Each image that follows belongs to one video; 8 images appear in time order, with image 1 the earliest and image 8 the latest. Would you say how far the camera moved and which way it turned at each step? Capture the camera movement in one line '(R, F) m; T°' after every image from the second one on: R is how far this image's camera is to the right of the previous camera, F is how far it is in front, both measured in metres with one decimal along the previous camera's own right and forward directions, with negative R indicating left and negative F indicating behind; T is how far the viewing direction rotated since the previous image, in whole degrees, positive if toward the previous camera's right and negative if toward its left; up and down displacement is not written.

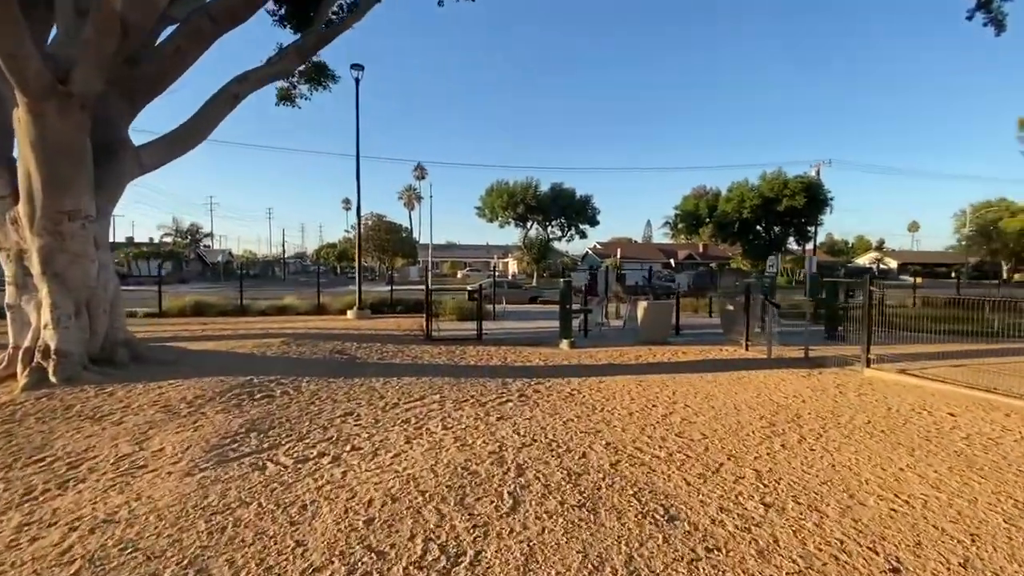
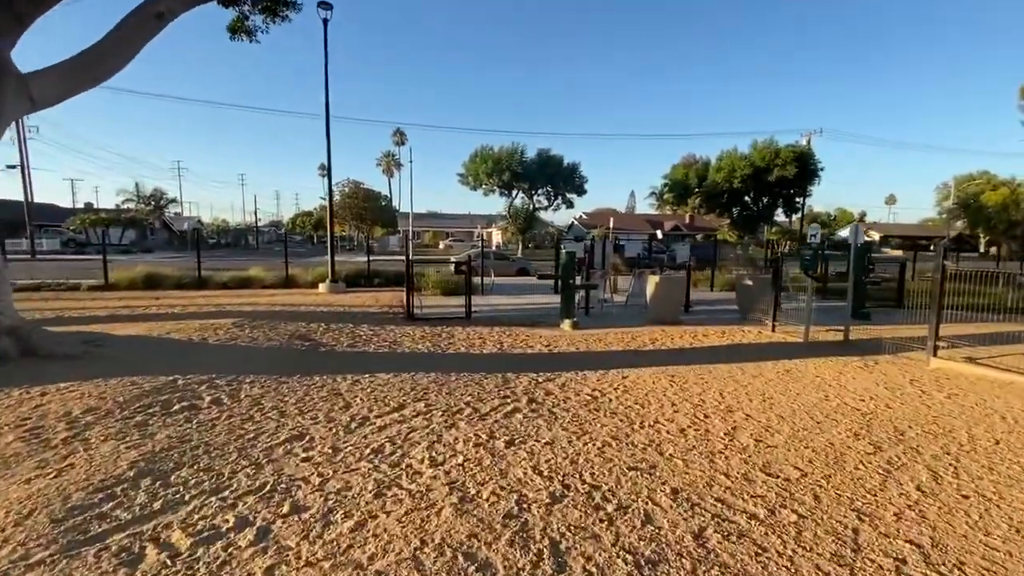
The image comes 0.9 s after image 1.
(-0.3, +1.8) m; +2°
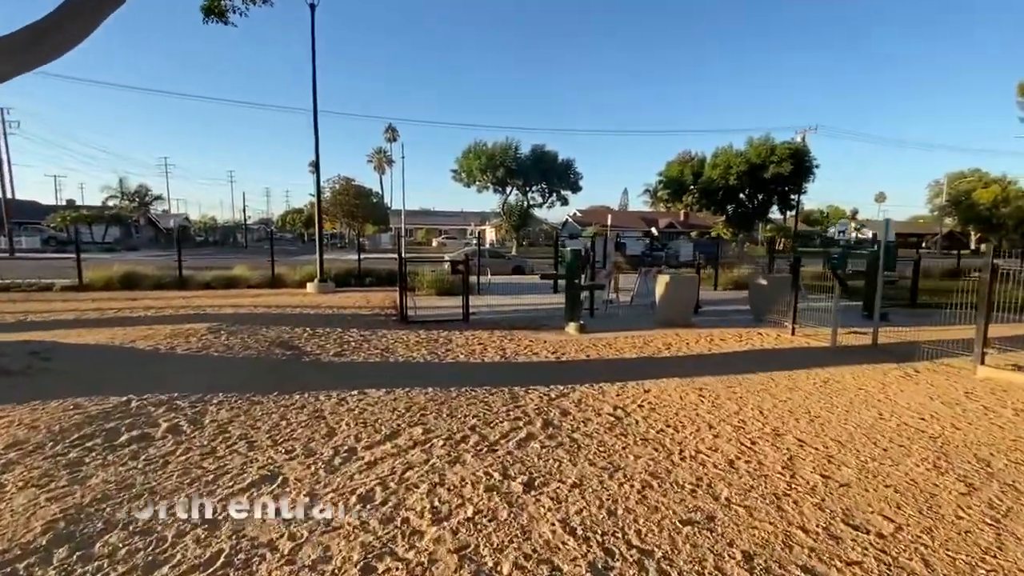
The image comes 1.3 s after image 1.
(-0.2, +0.8) m; +1°
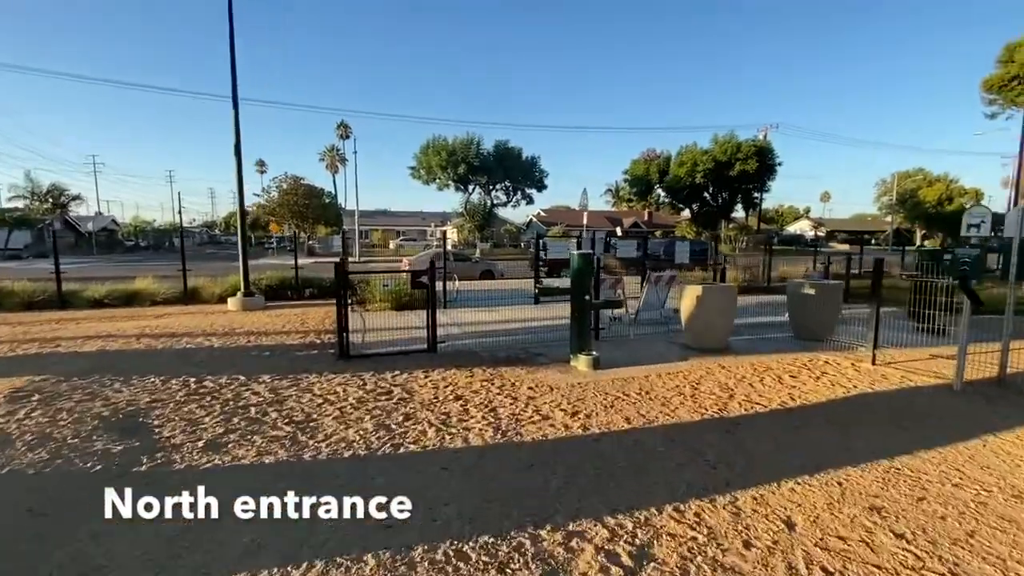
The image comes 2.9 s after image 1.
(-0.4, +3.0) m; +5°
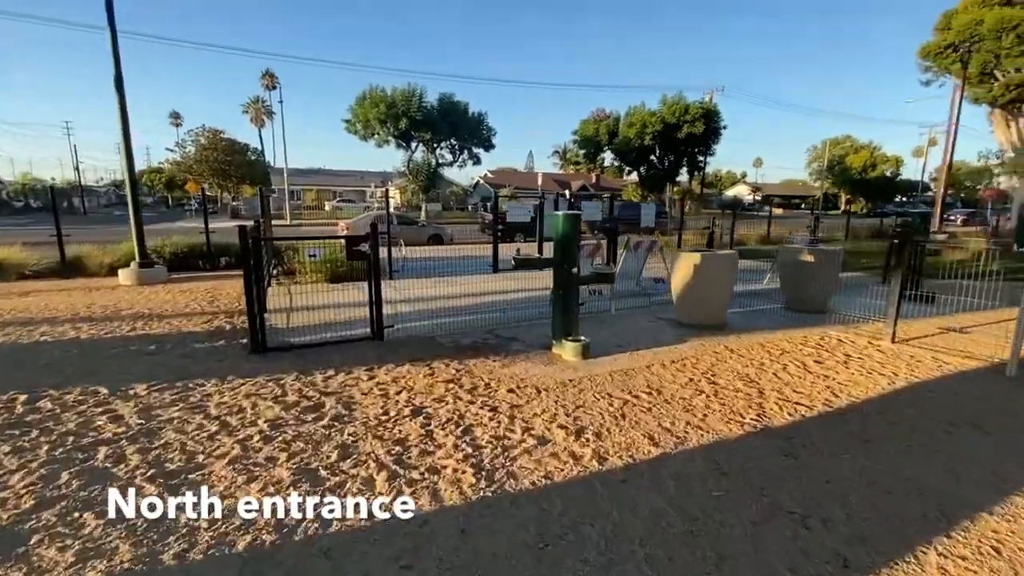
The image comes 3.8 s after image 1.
(-0.3, +1.7) m; +6°
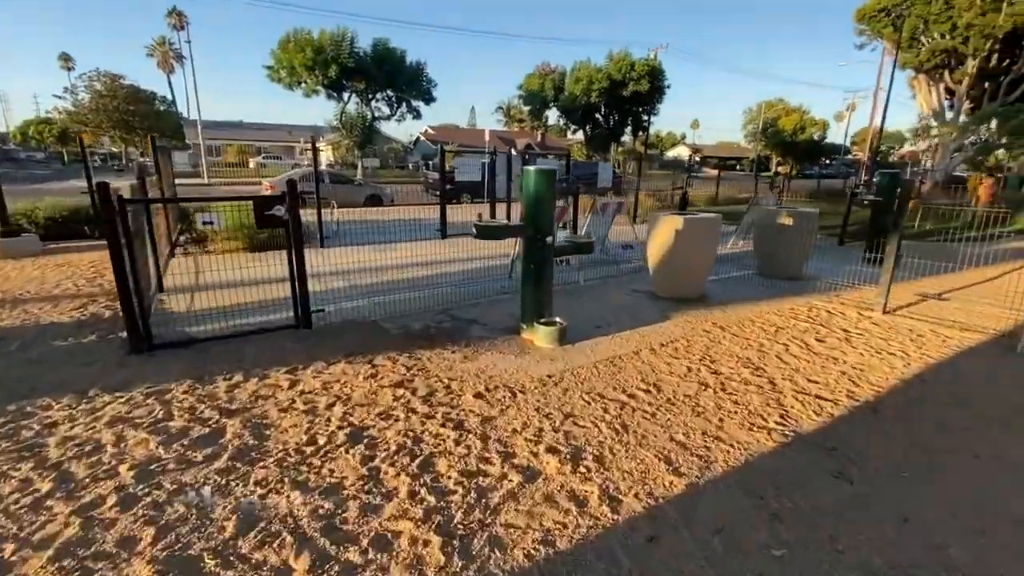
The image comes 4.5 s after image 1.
(-0.2, +1.1) m; +7°
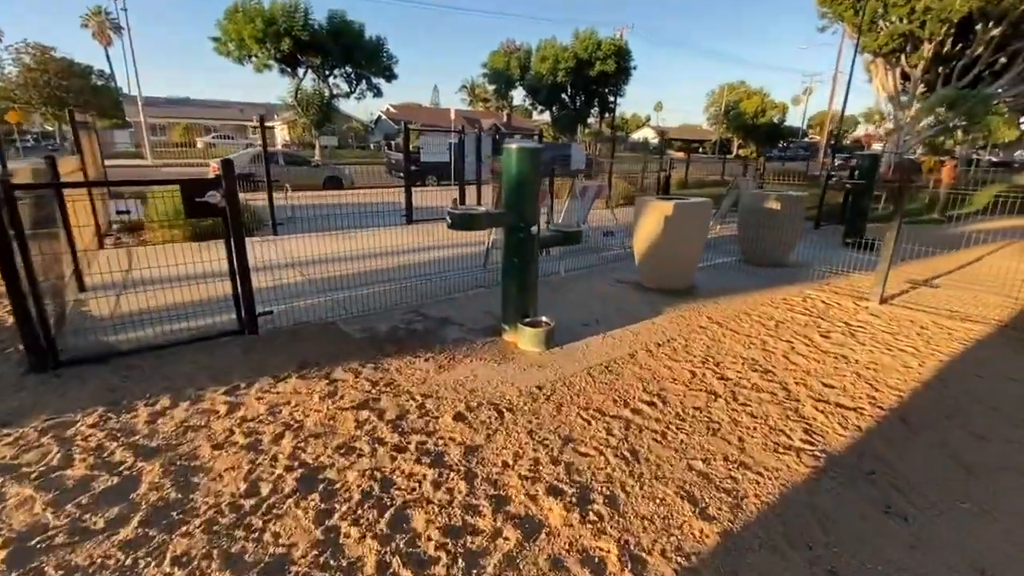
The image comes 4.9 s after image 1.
(-0.1, +0.6) m; +4°
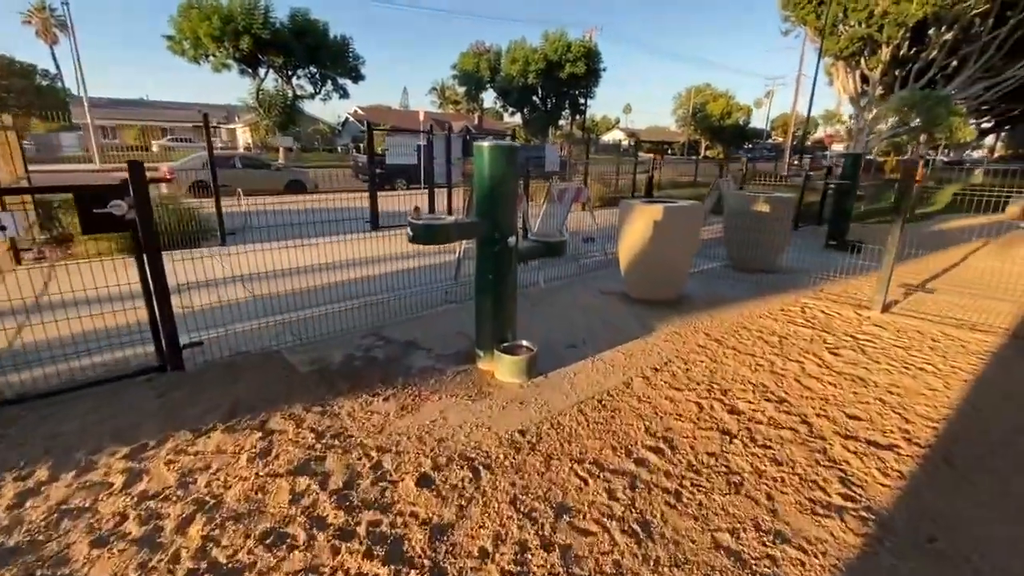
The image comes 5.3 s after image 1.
(0.0, +0.6) m; +3°
